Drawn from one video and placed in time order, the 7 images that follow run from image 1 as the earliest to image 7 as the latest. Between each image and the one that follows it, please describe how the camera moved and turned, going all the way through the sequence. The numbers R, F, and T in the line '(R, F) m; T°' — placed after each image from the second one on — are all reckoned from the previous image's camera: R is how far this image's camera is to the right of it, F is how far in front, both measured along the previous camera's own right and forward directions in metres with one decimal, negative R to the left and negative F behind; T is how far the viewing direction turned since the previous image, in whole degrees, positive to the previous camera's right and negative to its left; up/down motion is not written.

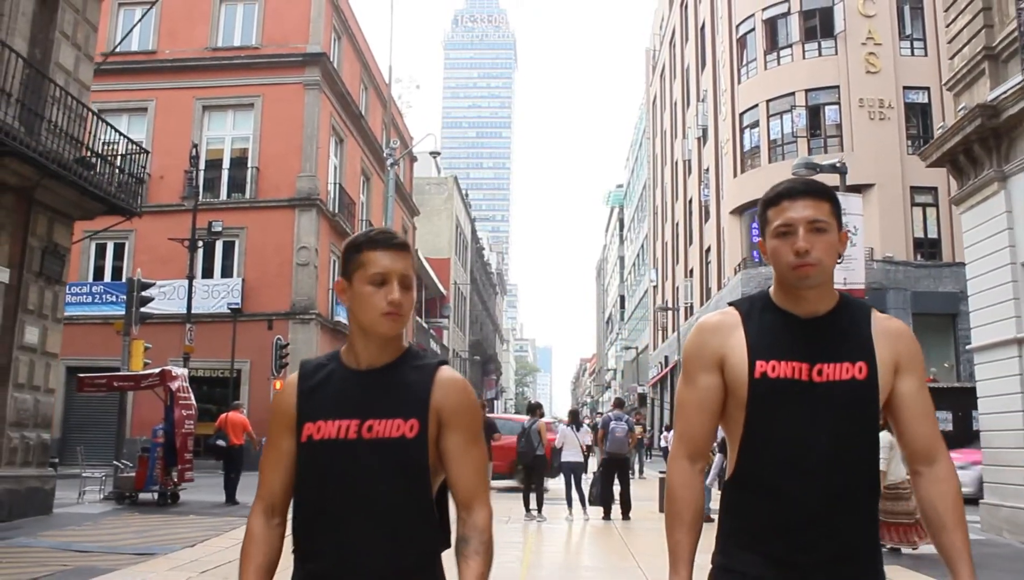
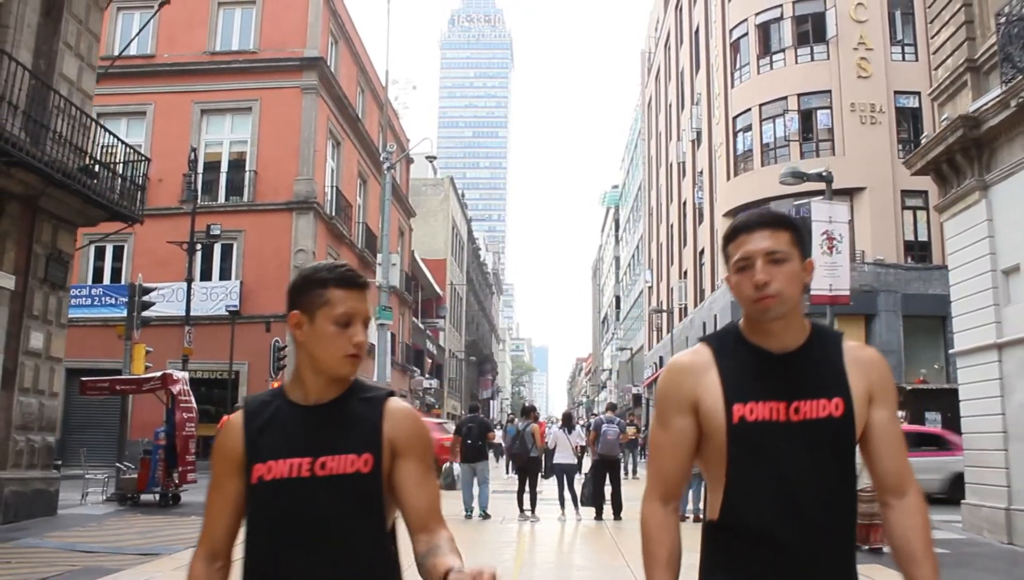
(0.0, -0.3) m; 0°
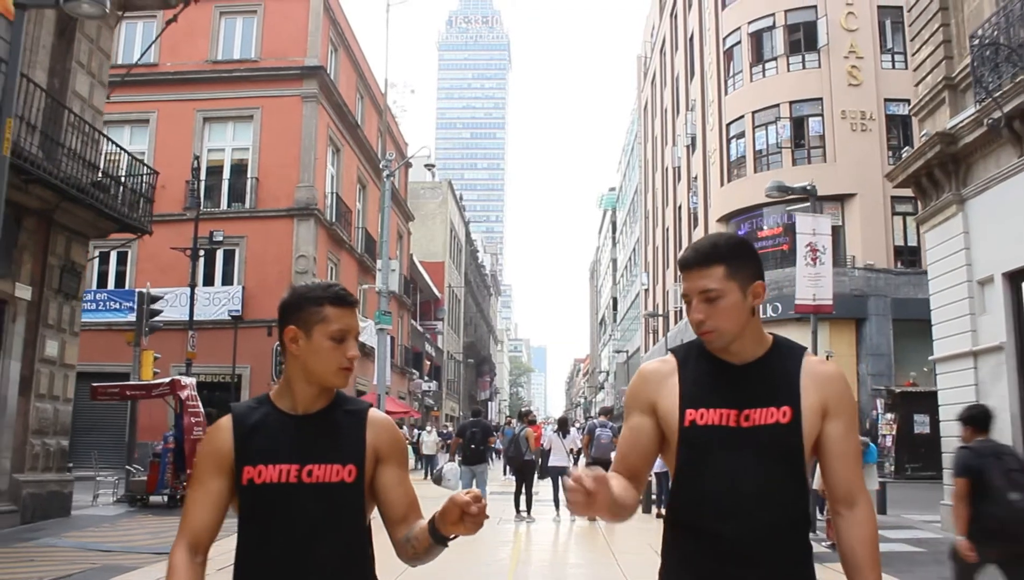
(0.0, -0.5) m; 0°
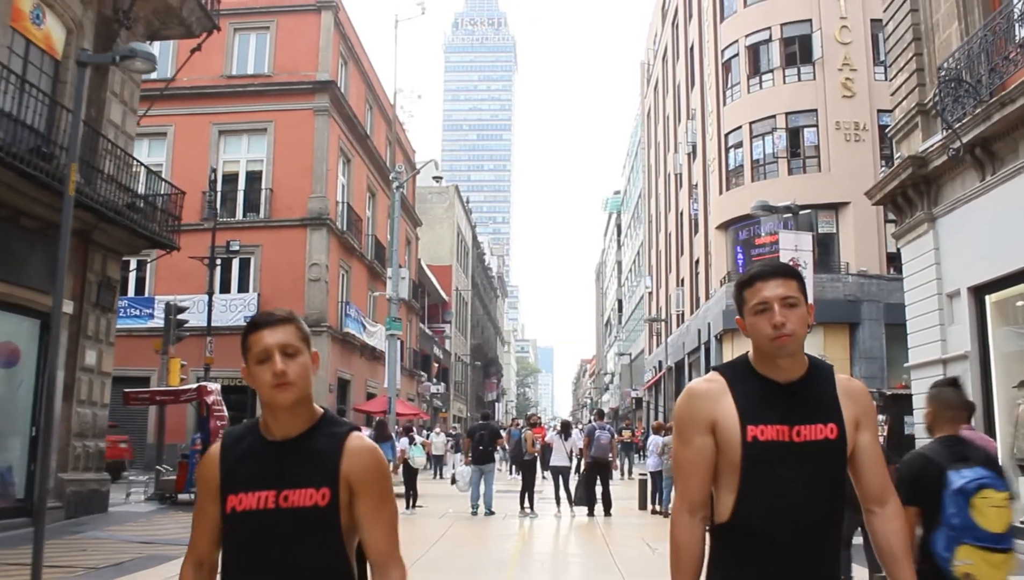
(+0.1, -1.0) m; 0°
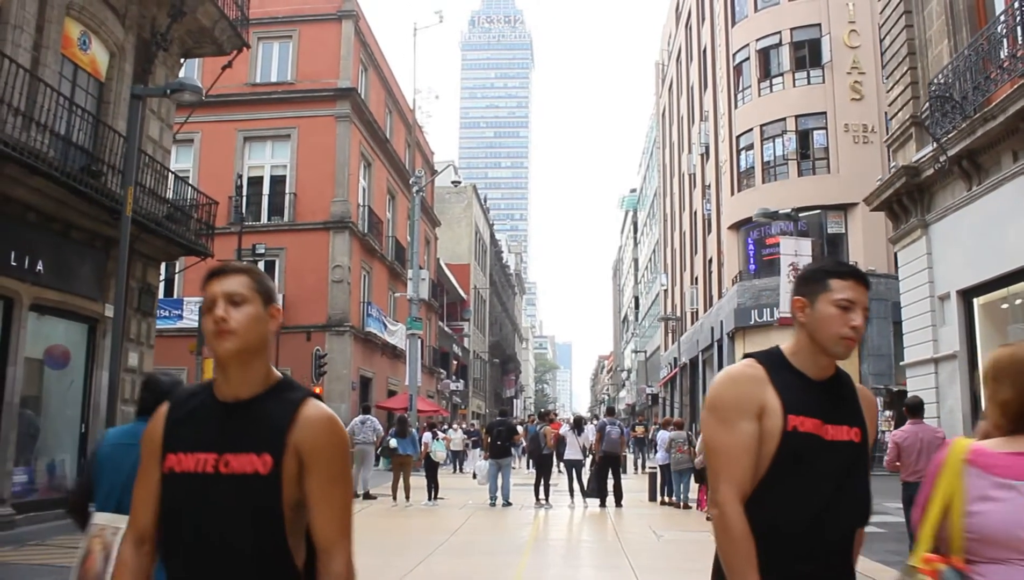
(+0.1, -0.9) m; -1°
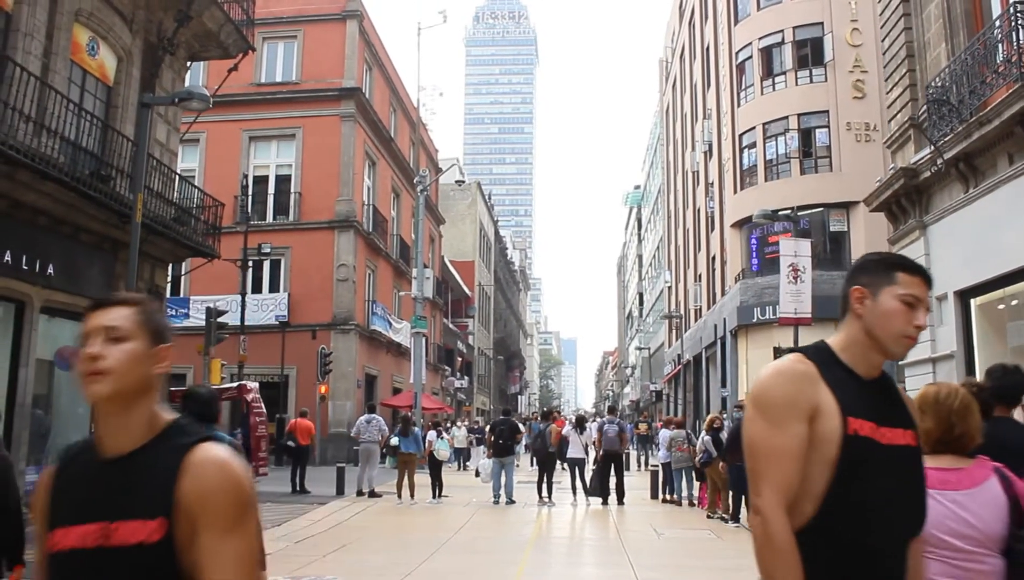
(0.0, -0.2) m; 0°
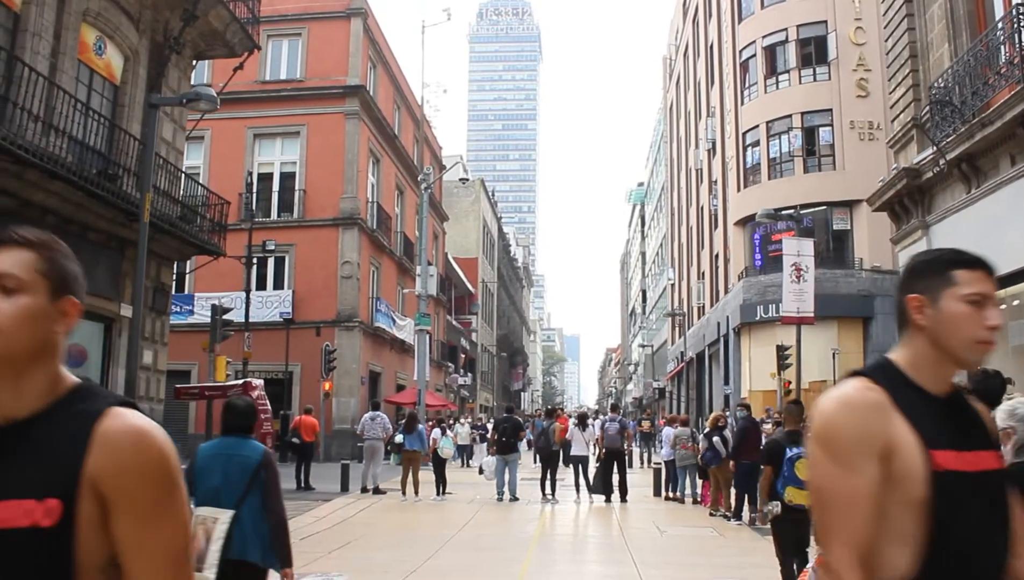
(0.0, -0.1) m; 0°
